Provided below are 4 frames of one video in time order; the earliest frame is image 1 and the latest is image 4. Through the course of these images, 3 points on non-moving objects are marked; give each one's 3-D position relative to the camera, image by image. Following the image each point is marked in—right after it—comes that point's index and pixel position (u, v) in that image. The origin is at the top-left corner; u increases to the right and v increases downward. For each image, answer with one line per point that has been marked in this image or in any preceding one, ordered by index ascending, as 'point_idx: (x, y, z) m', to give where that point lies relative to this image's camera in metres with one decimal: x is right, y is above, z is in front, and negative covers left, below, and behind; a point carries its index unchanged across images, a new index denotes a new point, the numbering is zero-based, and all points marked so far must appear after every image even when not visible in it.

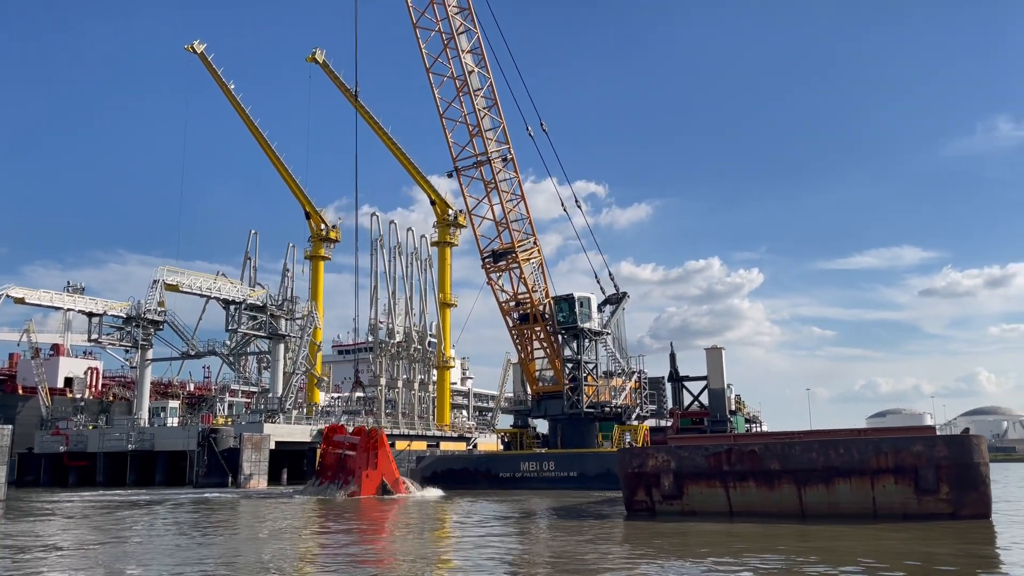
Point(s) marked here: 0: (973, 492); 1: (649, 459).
0: (+8.1, -3.6, +13.8) m
1: (+2.9, -3.5, +16.0) m
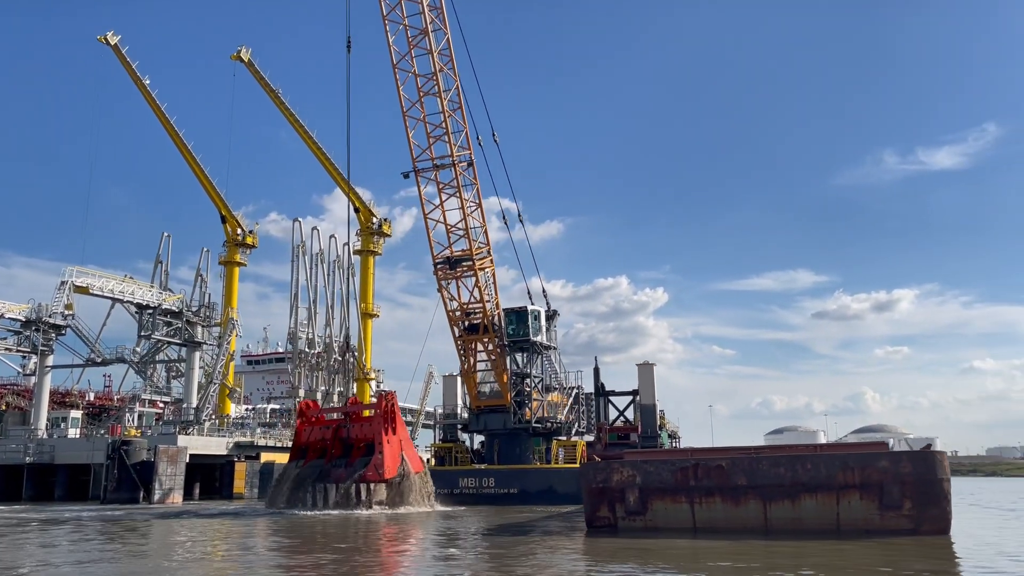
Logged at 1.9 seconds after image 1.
0: (+7.5, -3.9, +13.9) m
1: (+2.0, -3.7, +15.6) m
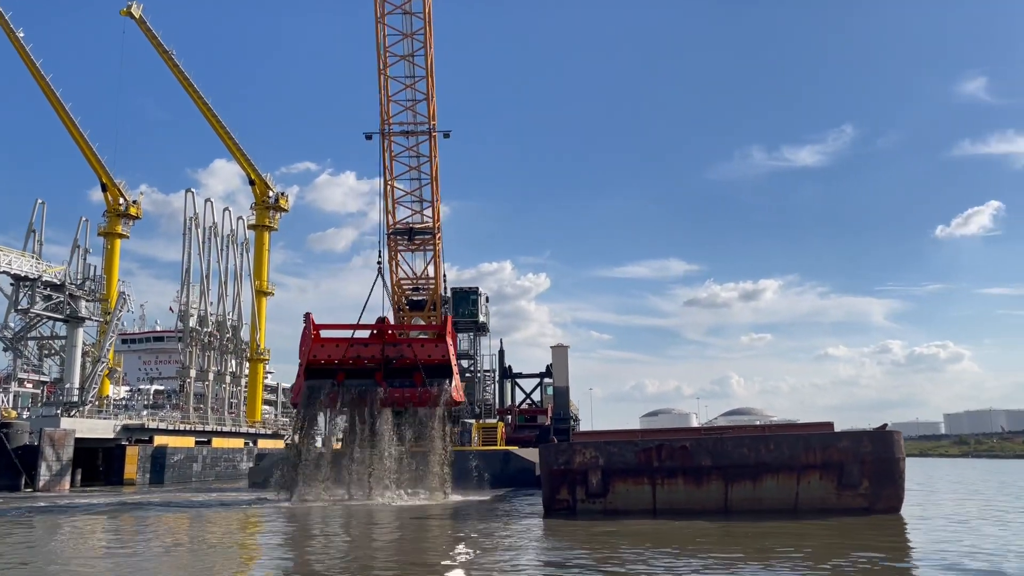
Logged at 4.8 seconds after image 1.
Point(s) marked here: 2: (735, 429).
0: (+6.8, -3.6, +14.3) m
1: (+1.2, -3.2, +15.1) m
2: (+4.8, -2.9, +16.5) m
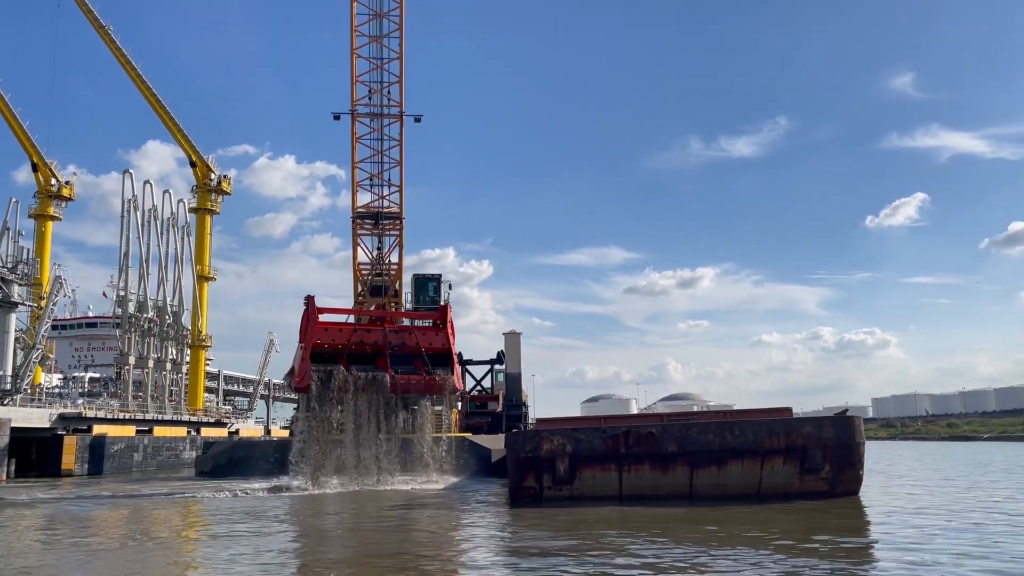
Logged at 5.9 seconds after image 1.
0: (+6.2, -3.4, +14.6) m
1: (+0.6, -3.0, +15.1) m
2: (+4.1, -2.7, +16.6) m
